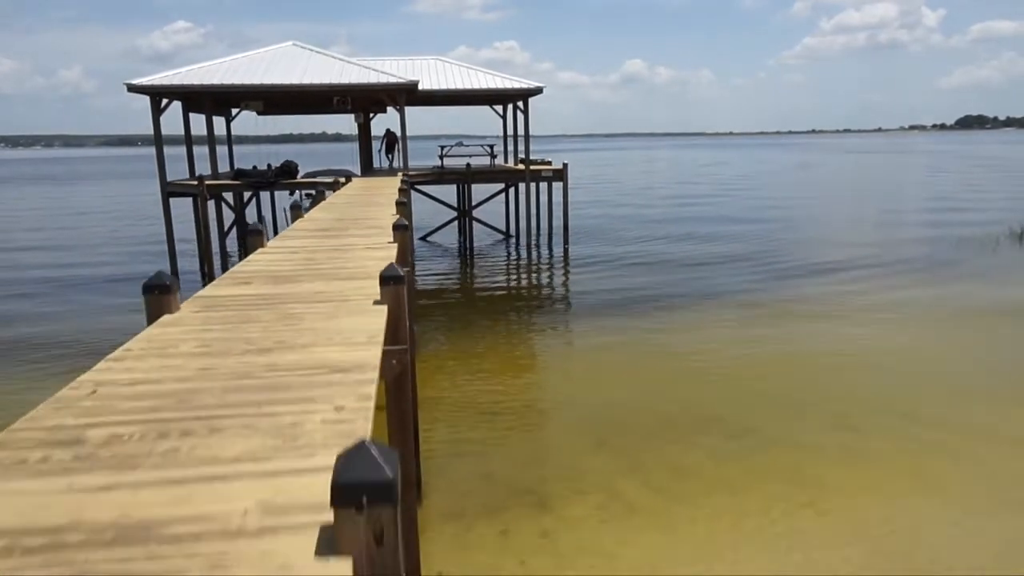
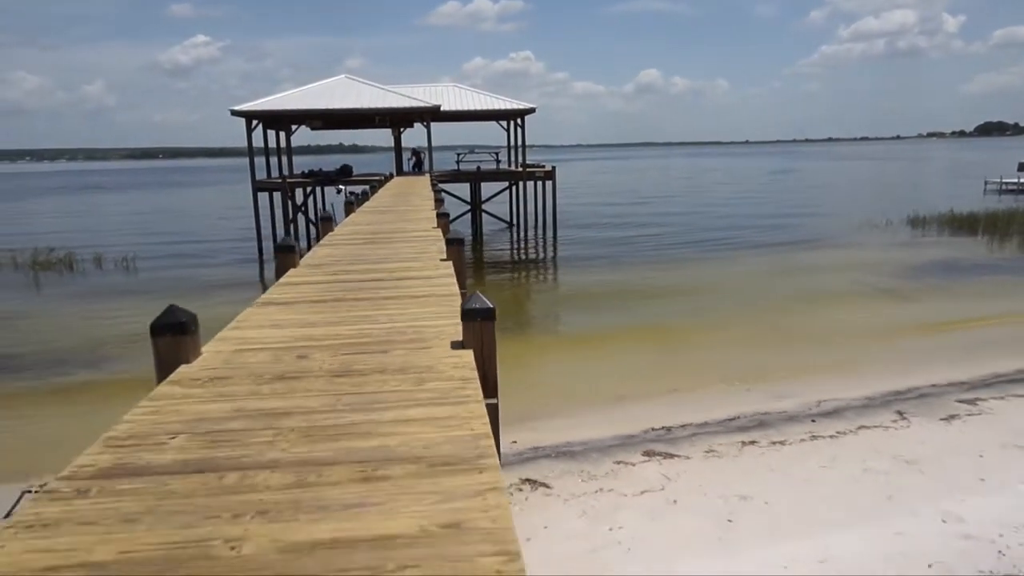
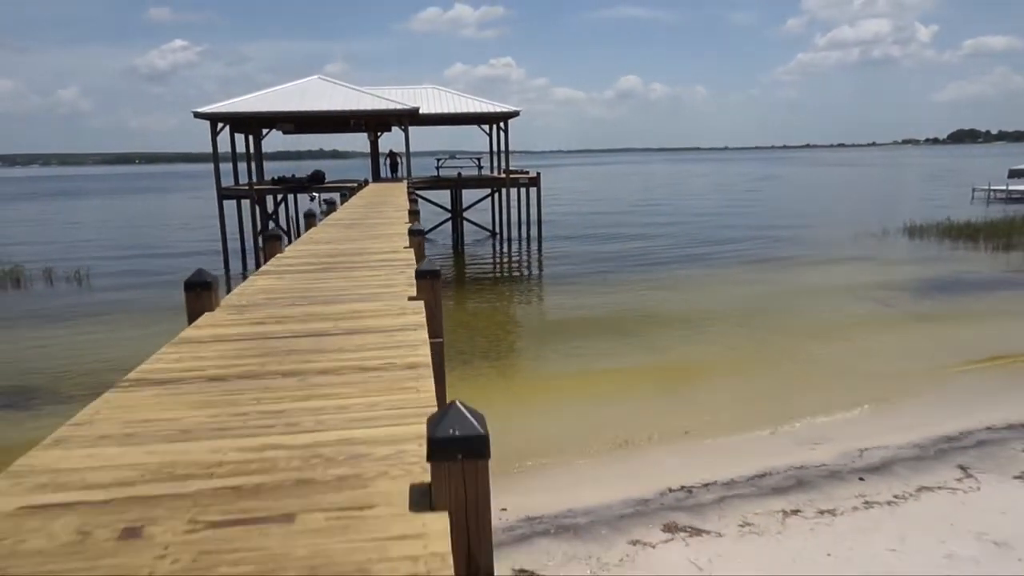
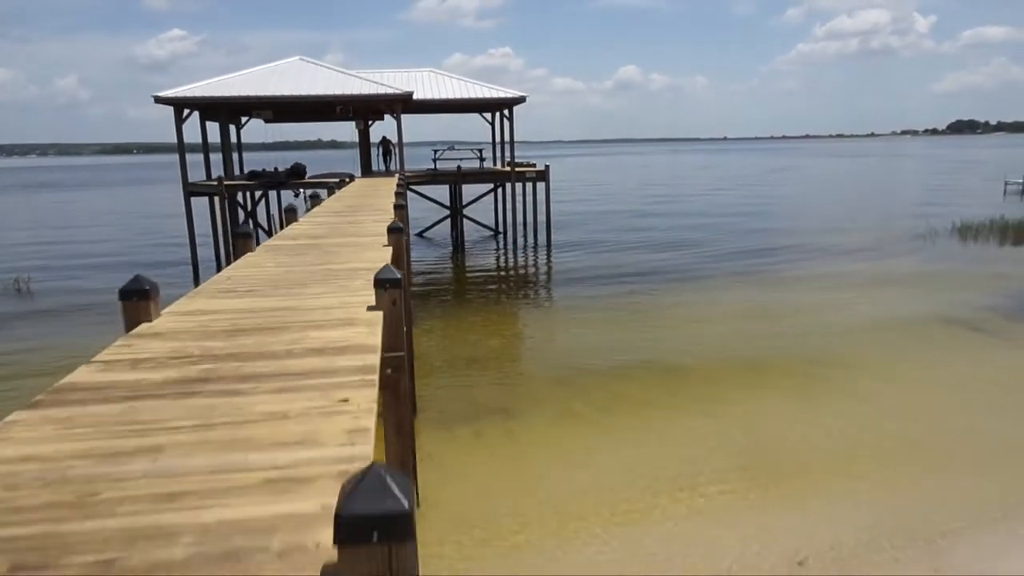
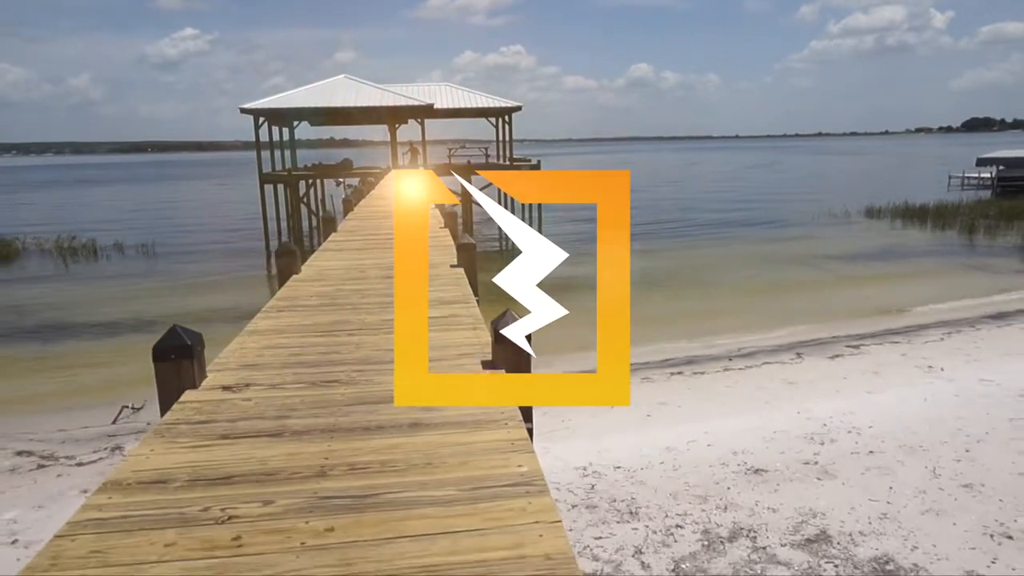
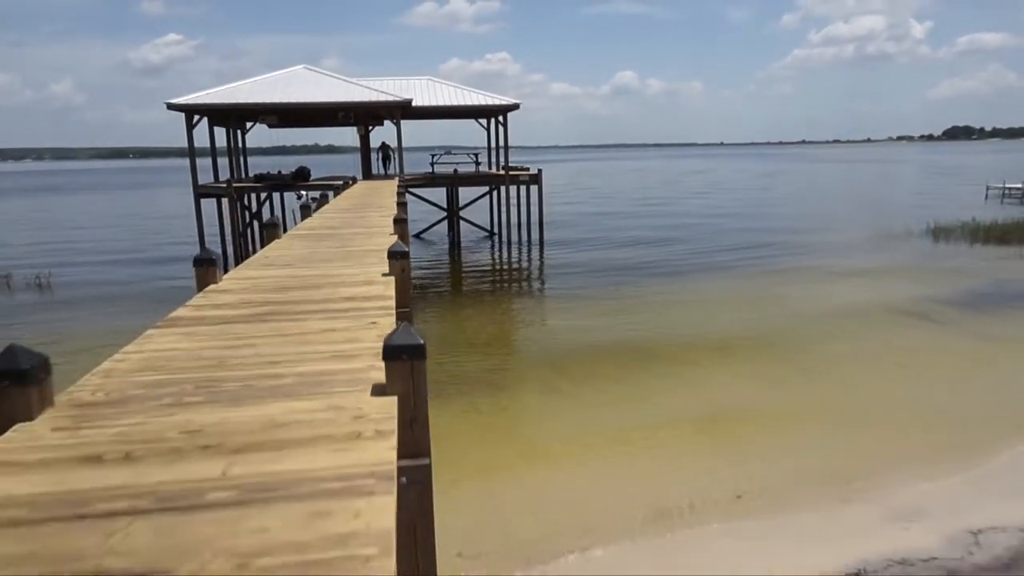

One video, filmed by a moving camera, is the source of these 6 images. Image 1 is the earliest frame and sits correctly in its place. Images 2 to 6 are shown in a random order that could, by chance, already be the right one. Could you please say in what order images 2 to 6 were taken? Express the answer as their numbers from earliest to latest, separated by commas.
4, 6, 3, 2, 5
